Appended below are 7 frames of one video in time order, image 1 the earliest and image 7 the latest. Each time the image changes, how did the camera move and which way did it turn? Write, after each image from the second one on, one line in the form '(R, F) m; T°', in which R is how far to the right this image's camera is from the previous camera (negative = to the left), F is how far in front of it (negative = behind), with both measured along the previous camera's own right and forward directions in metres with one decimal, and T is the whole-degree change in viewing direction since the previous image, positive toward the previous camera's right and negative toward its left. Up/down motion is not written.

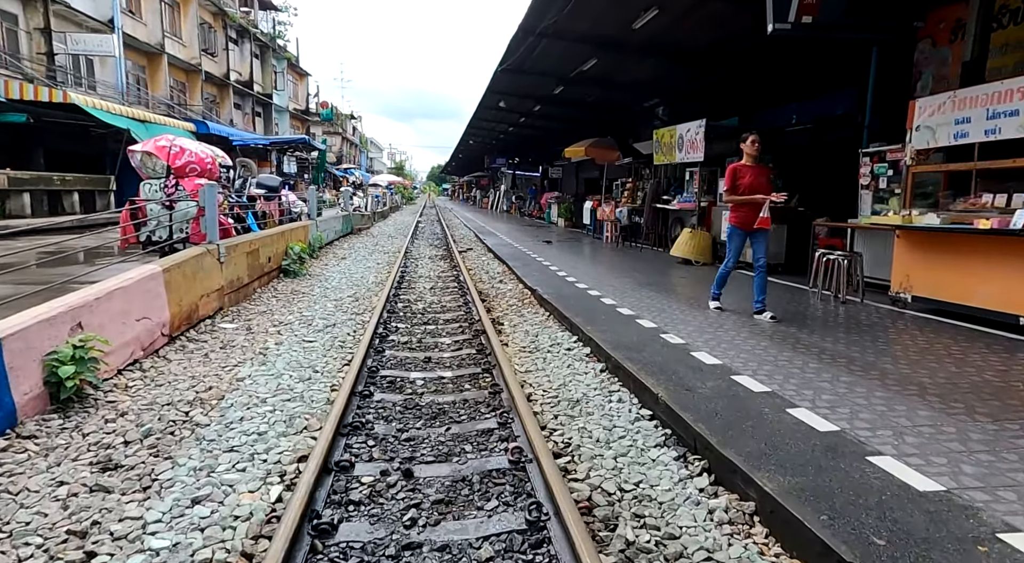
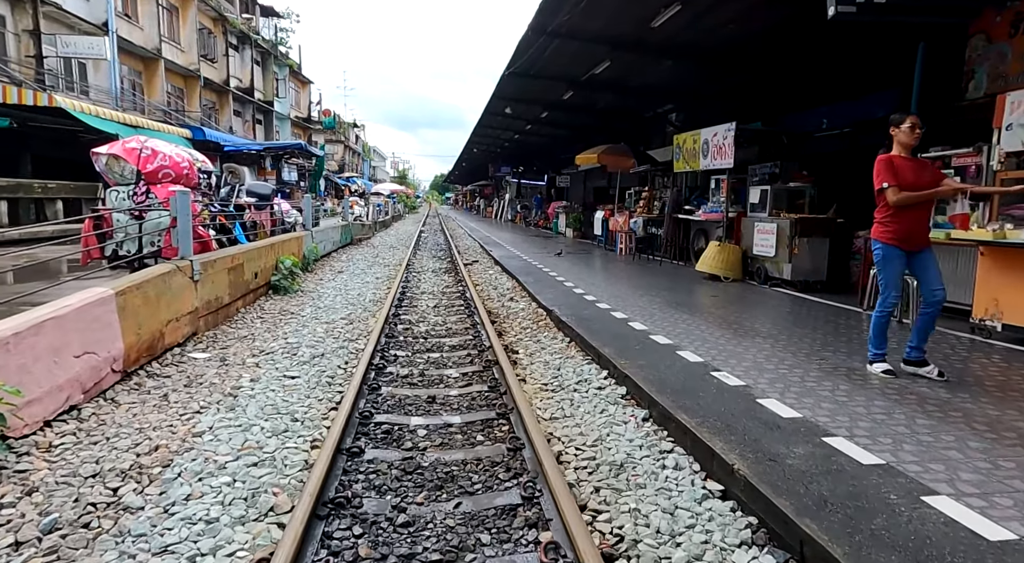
(-0.1, +0.9) m; 0°
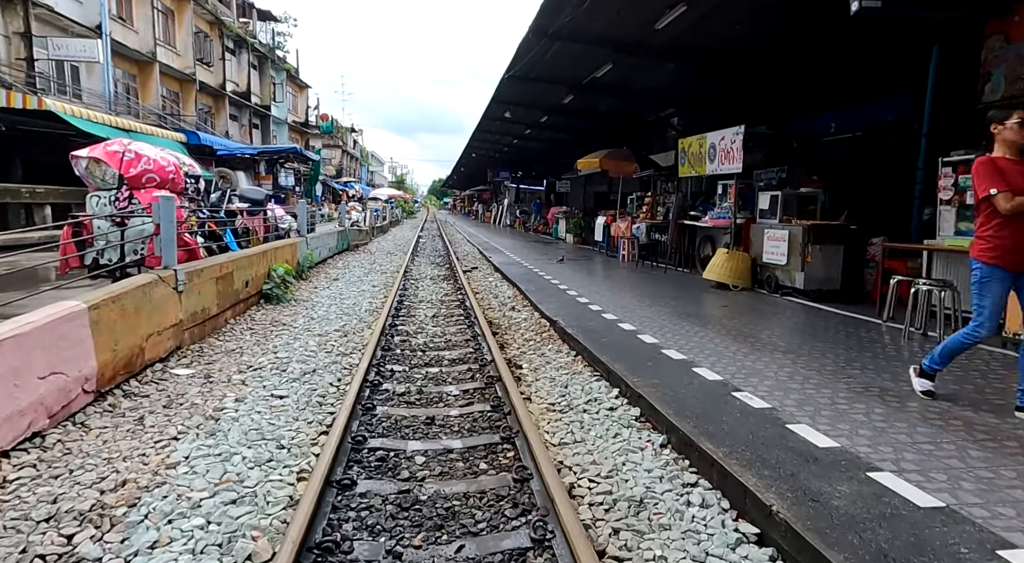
(-0.1, +0.3) m; 0°
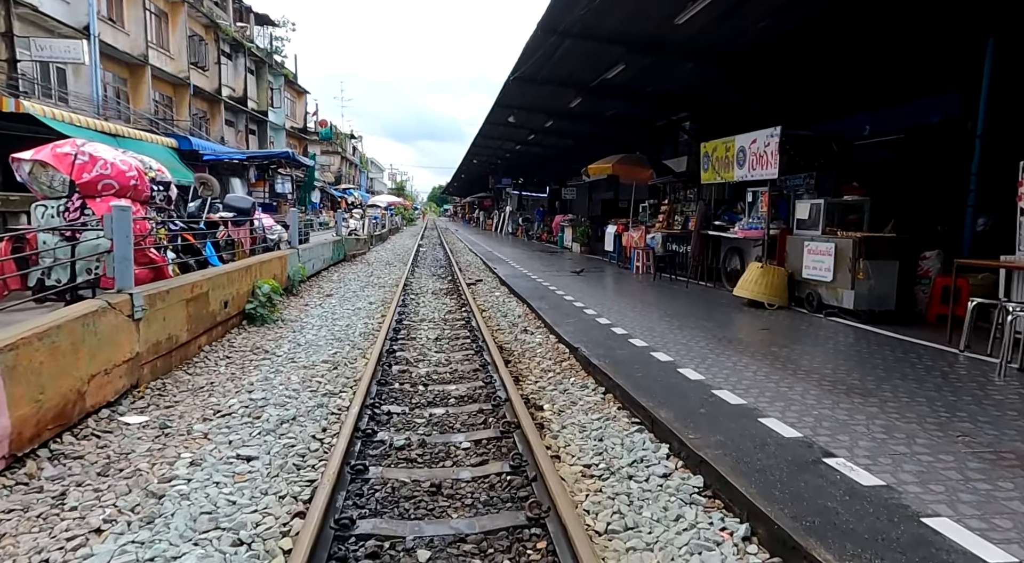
(-0.2, +0.9) m; 0°
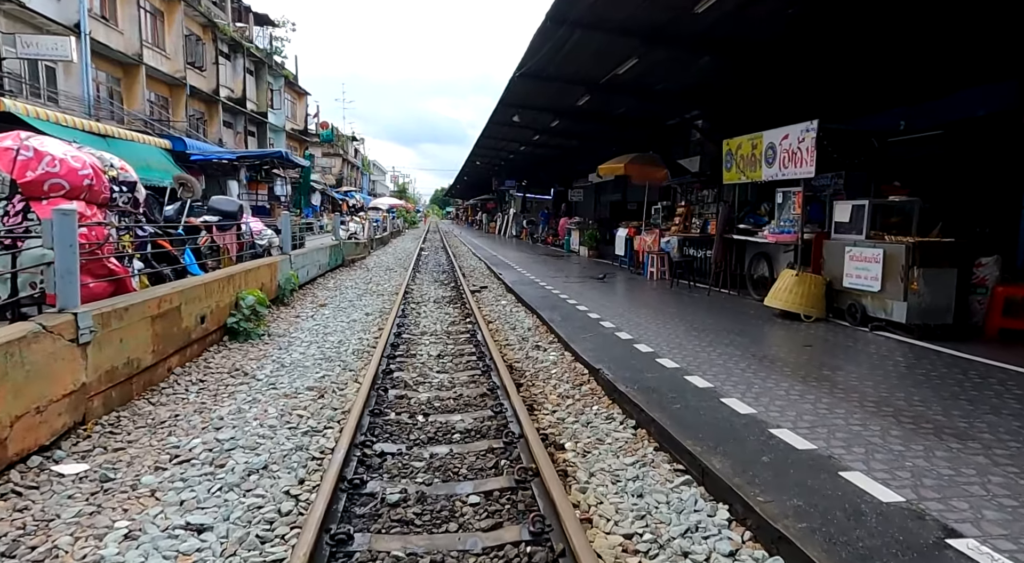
(-0.1, +0.8) m; 0°
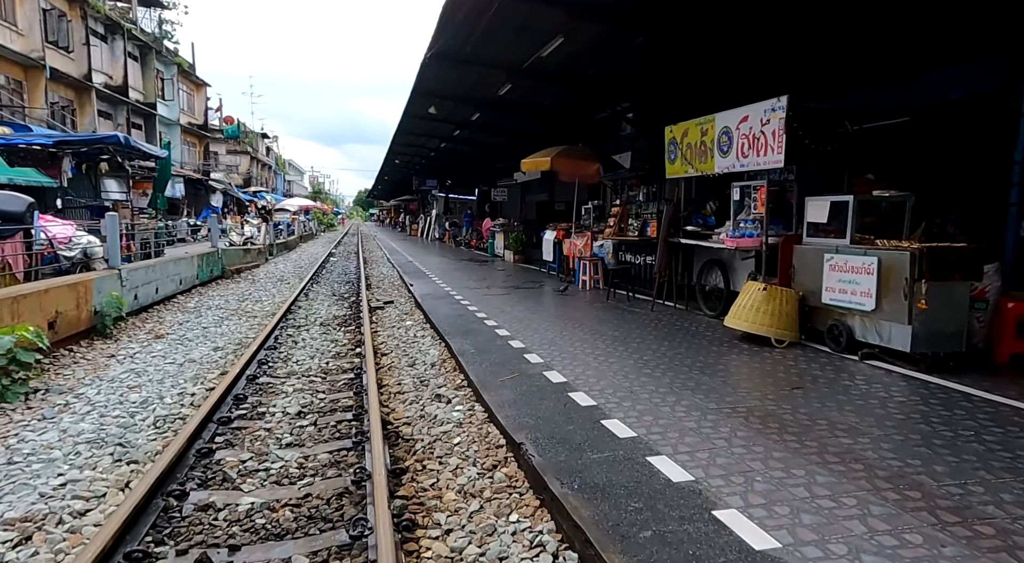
(+0.4, +1.9) m; +7°
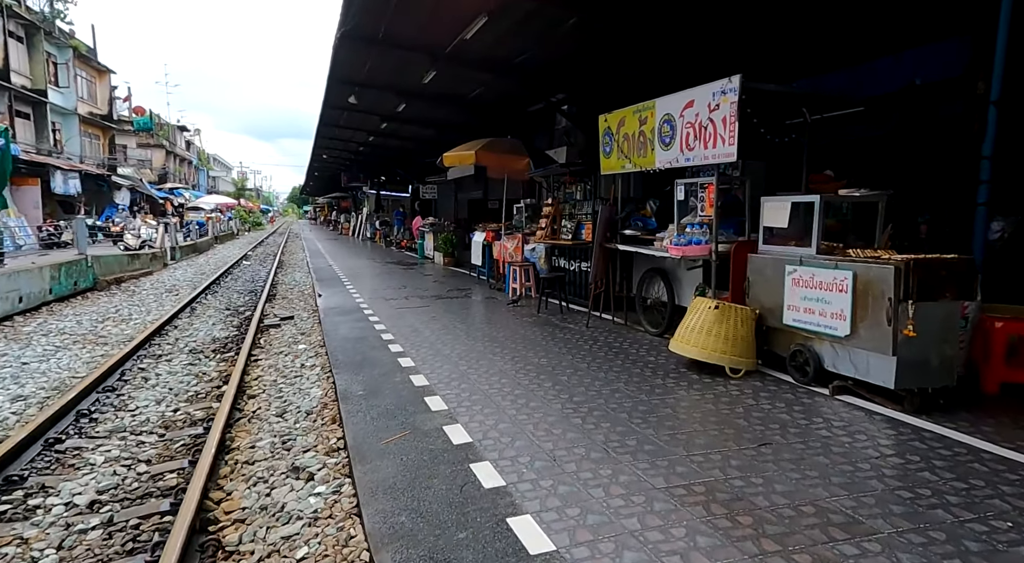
(+0.4, +1.2) m; +6°
